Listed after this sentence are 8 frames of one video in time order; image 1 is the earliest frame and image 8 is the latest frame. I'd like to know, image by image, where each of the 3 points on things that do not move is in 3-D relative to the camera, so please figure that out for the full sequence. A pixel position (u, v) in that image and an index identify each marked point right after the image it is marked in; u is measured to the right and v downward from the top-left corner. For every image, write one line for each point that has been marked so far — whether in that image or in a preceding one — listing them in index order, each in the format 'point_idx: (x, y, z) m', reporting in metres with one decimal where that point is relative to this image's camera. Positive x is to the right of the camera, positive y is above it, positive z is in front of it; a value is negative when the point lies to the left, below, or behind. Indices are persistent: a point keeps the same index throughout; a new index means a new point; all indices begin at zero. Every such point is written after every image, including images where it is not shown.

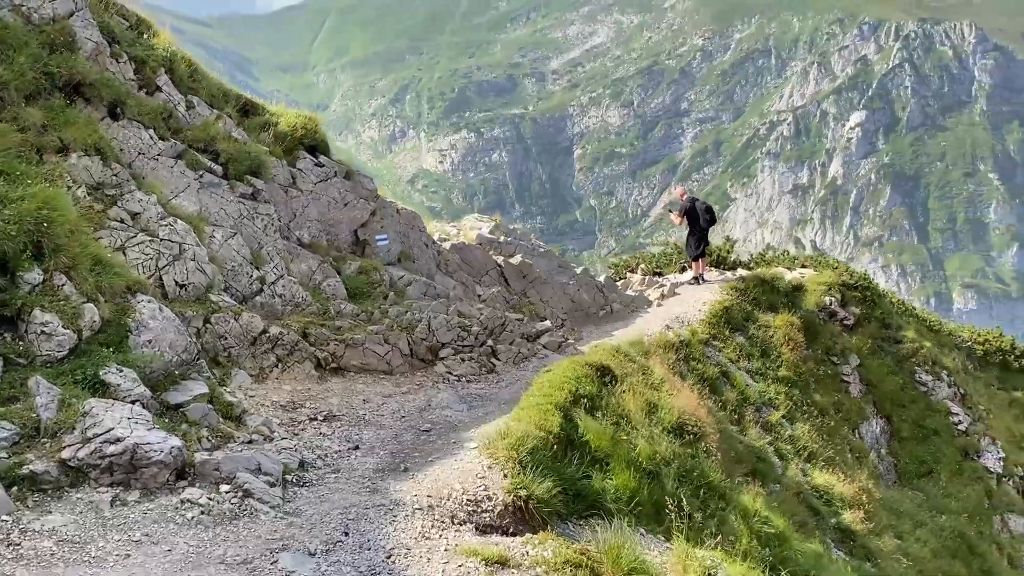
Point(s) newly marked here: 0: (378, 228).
0: (-2.5, +1.1, +16.2) m
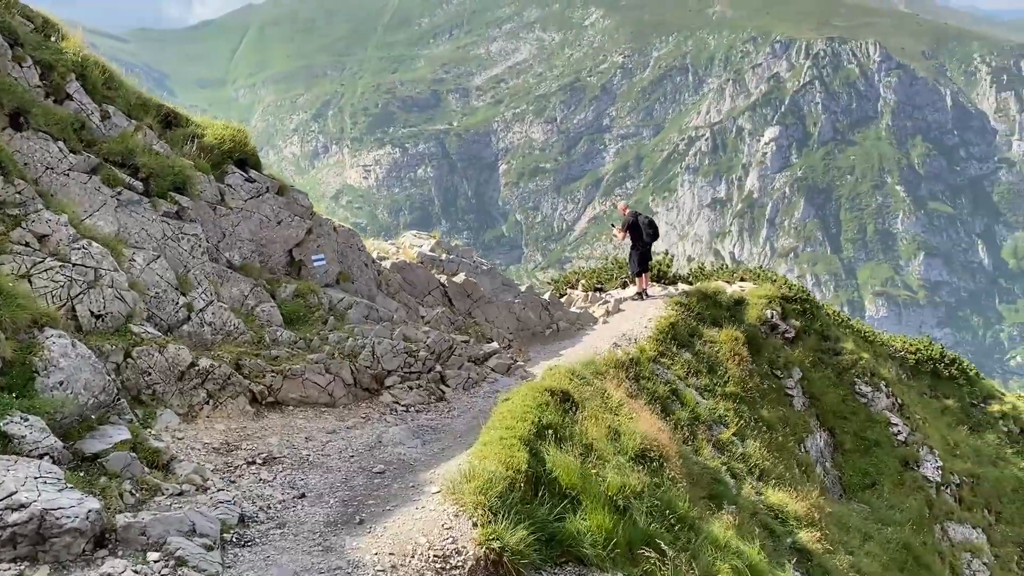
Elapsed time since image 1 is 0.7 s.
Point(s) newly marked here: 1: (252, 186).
0: (-3.5, +0.7, +15.2) m
1: (-4.4, +1.7, +14.6) m
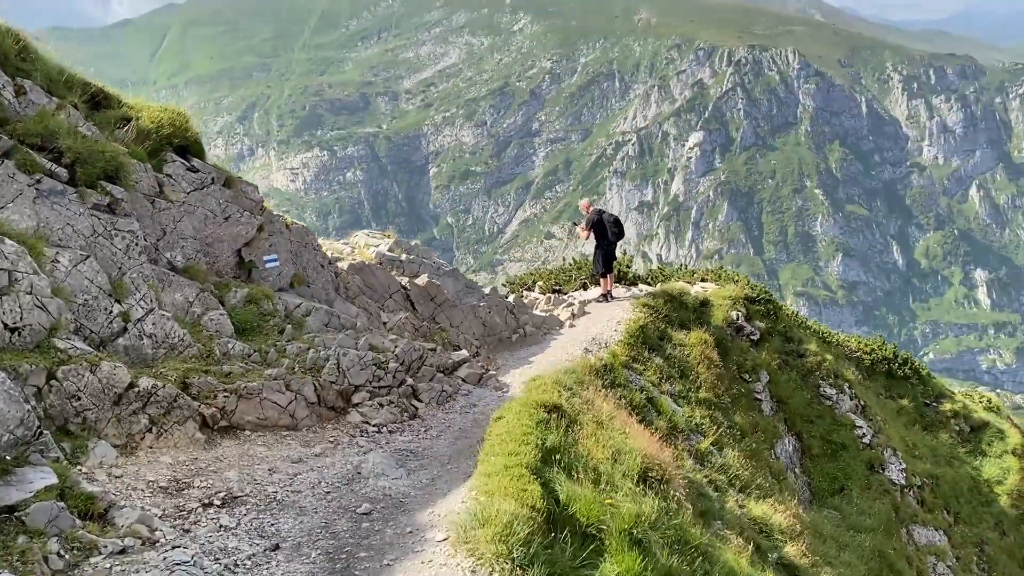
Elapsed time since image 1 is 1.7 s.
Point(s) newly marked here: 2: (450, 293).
0: (-3.8, +0.6, +13.5) m
1: (-4.7, +1.7, +12.9) m
2: (-1.3, -0.1, +18.7) m
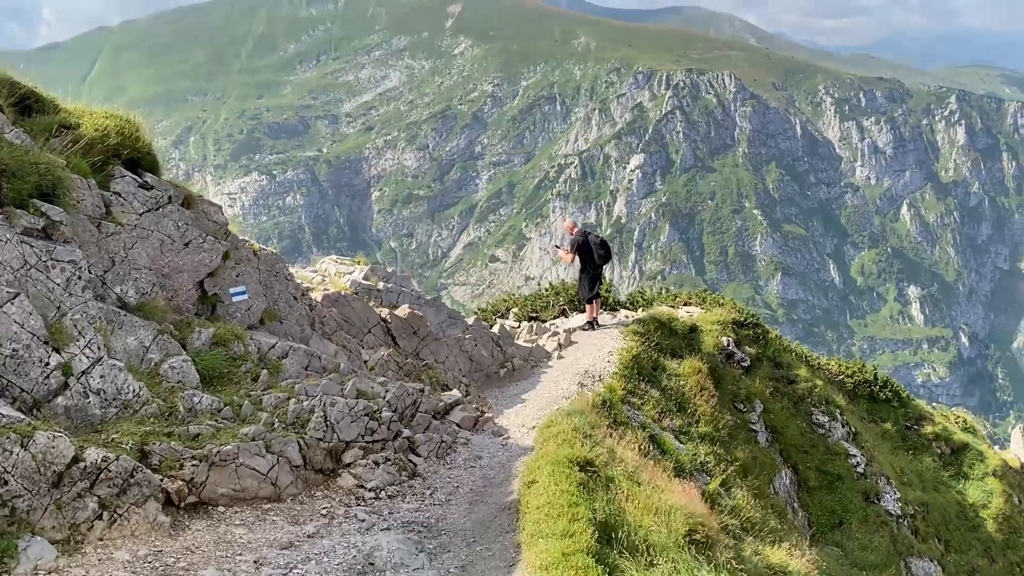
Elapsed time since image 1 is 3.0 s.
0: (-3.7, +0.1, +11.6) m
1: (-4.6, +1.2, +10.9) m
2: (-1.6, -0.7, +16.9) m
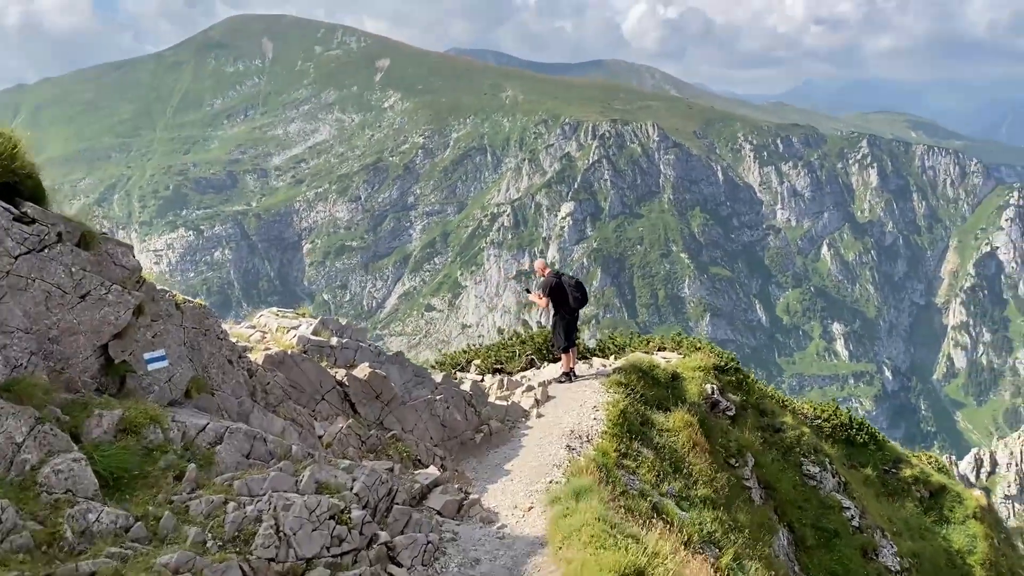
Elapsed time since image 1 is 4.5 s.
0: (-3.8, -0.5, +8.9) m
1: (-4.6, +0.5, +8.3) m
2: (-2.0, -1.6, +14.4) m
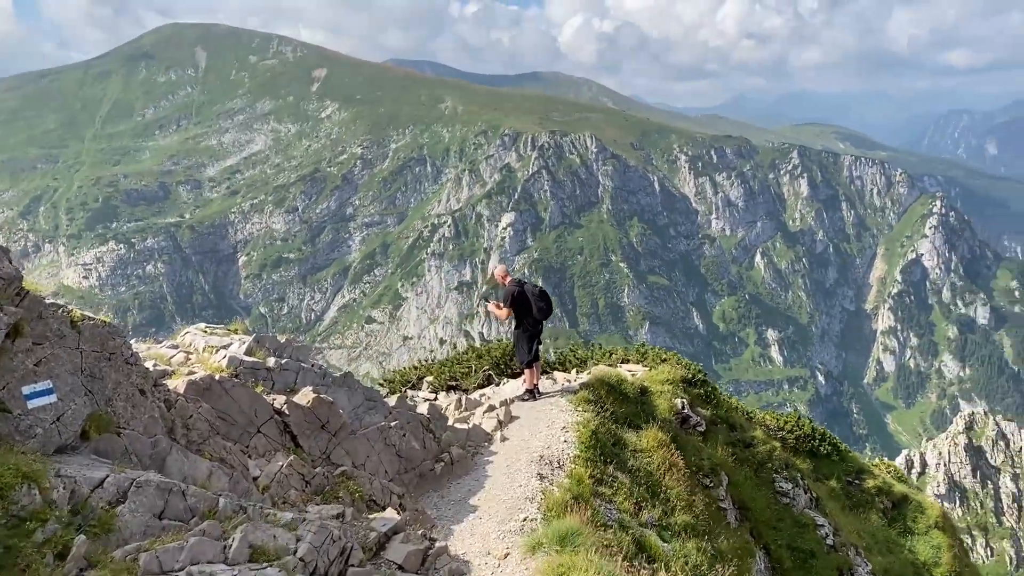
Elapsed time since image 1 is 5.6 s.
0: (-3.9, -0.7, +7.0) m
1: (-4.8, +0.4, +6.4) m
2: (-2.5, -1.8, +12.6) m
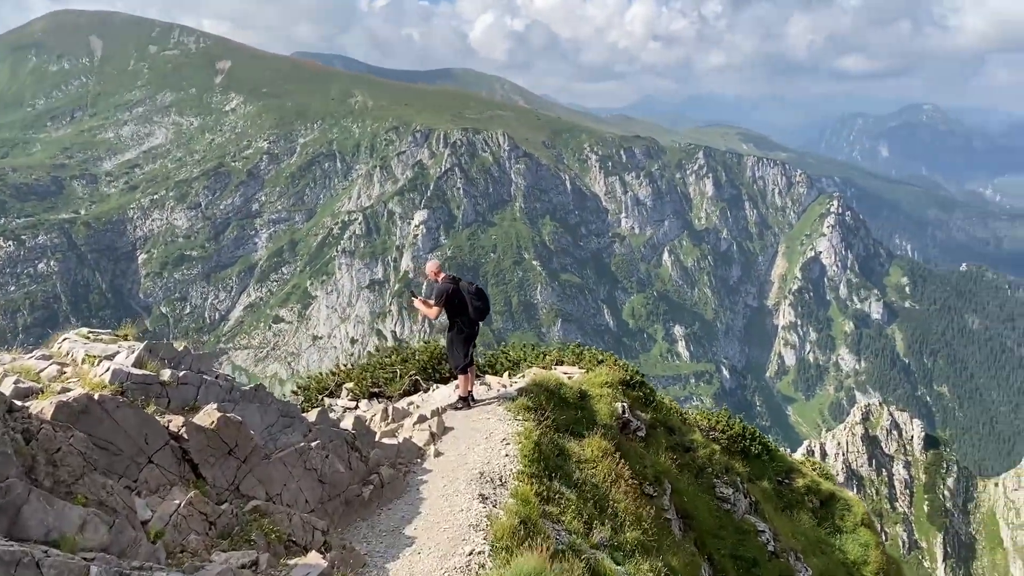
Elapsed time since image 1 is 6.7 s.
0: (-4.1, -0.7, +5.1) m
1: (-4.9, +0.4, +4.4) m
2: (-3.2, -1.8, +10.8) m
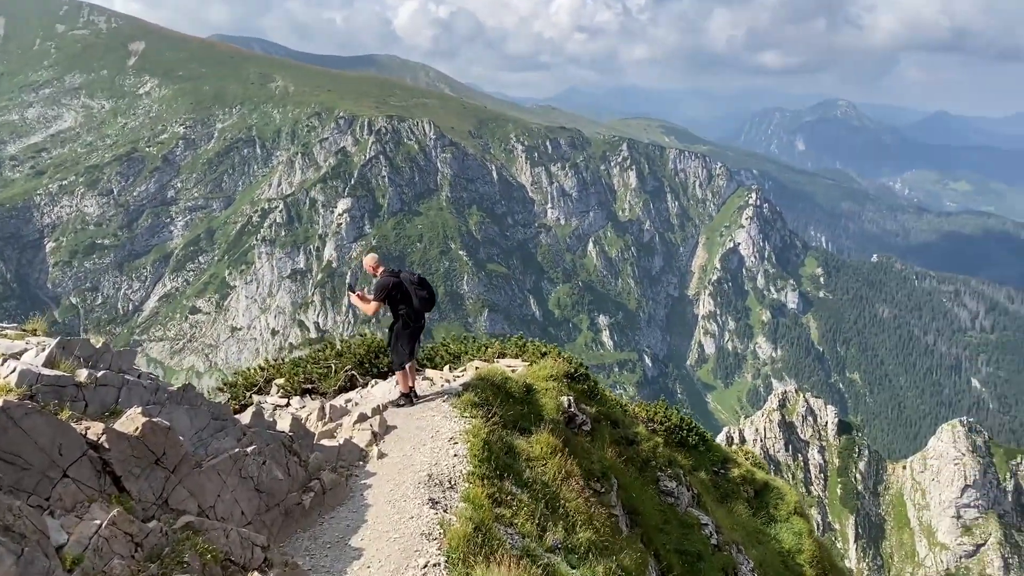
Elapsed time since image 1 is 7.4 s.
0: (-4.1, -0.6, +4.0) m
1: (-4.8, +0.4, +3.2) m
2: (-3.8, -1.6, +9.8) m
